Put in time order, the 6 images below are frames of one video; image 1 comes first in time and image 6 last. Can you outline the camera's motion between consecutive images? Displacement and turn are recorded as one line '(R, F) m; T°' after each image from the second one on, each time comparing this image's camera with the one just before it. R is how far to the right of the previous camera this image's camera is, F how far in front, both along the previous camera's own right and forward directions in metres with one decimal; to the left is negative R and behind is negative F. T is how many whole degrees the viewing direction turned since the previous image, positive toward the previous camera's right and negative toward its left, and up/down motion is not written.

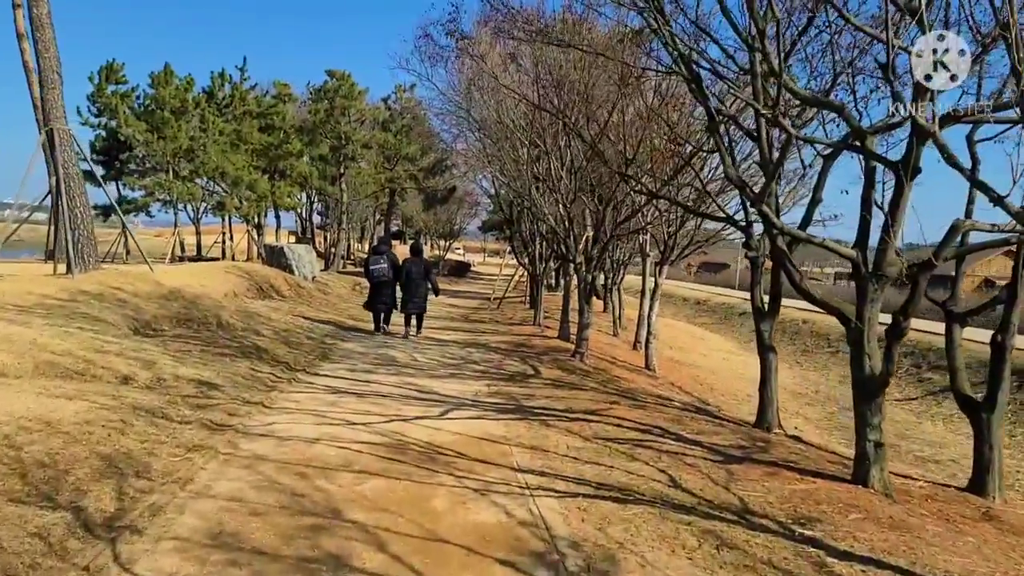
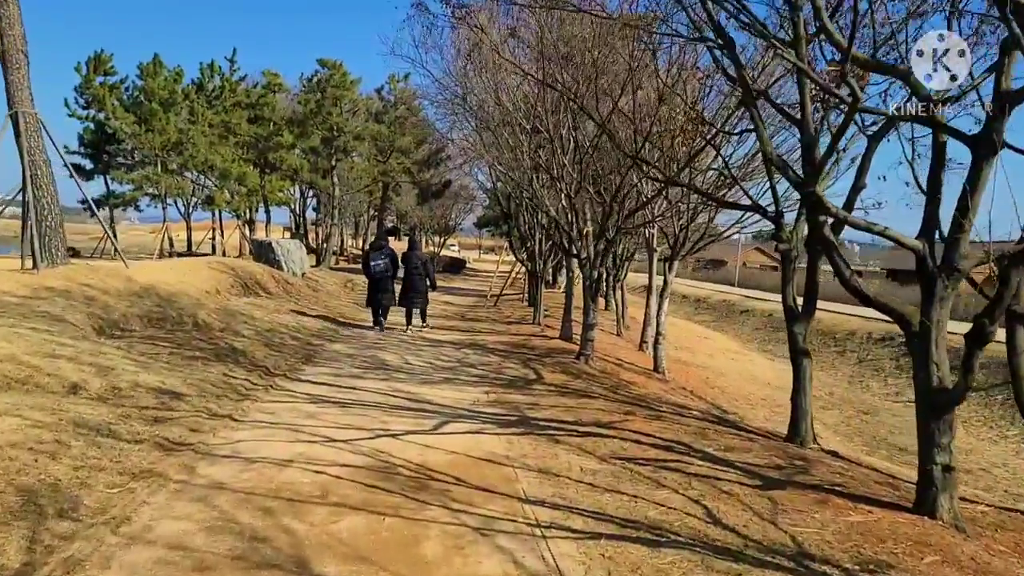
(-0.1, +0.9) m; 0°
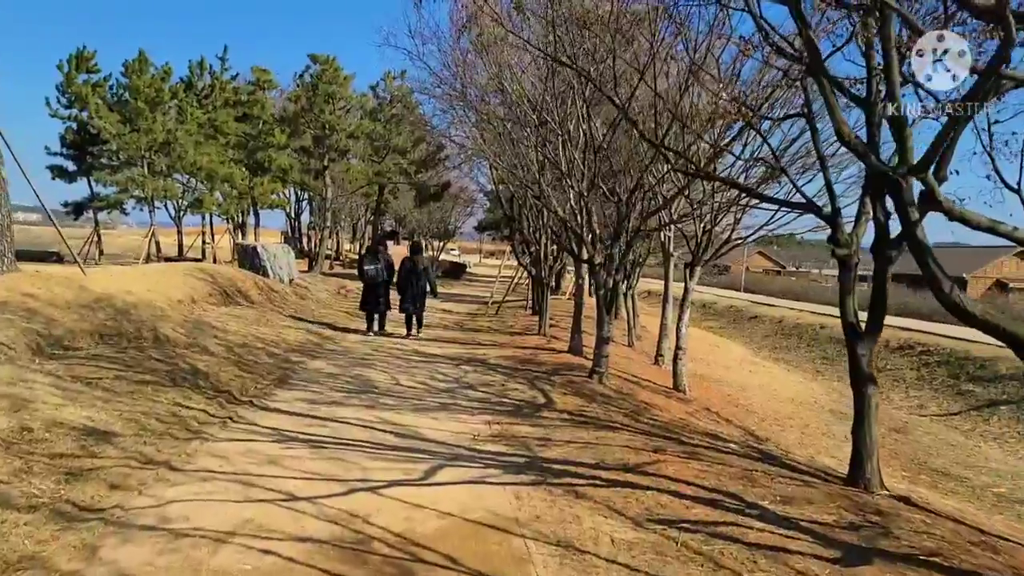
(-0.1, +1.2) m; 0°
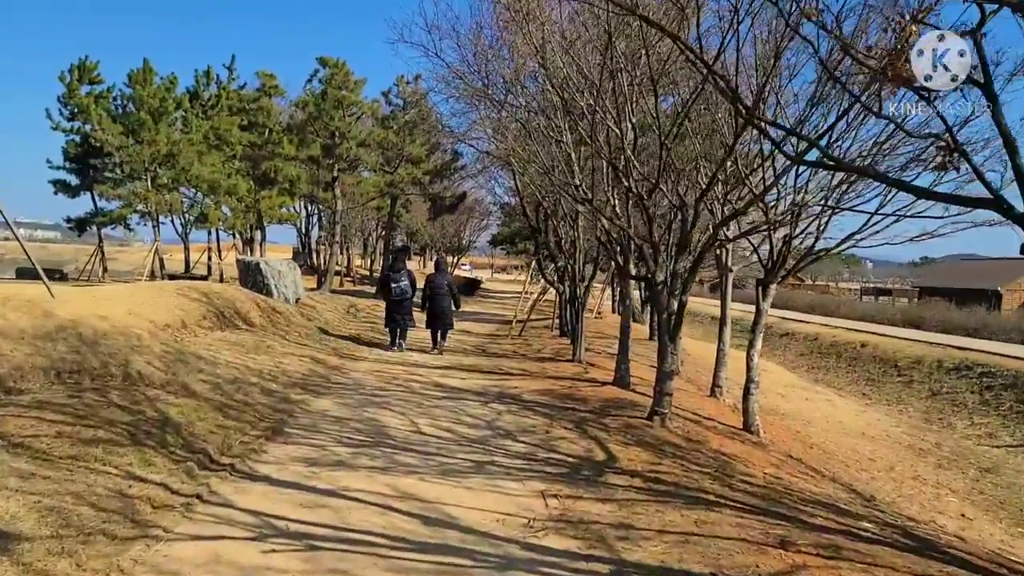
(-0.4, +1.7) m; -1°
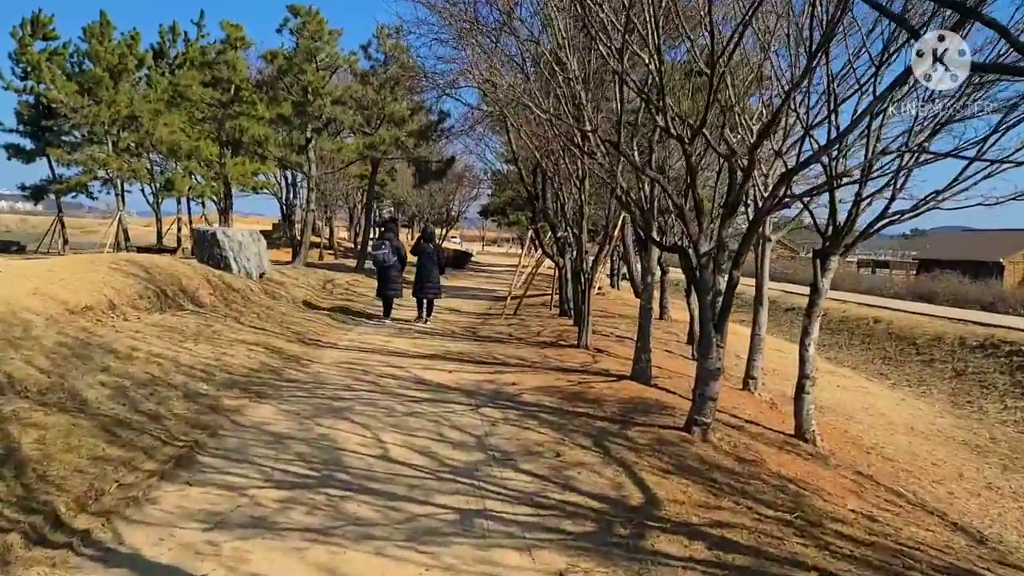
(-0.1, +2.0) m; +1°
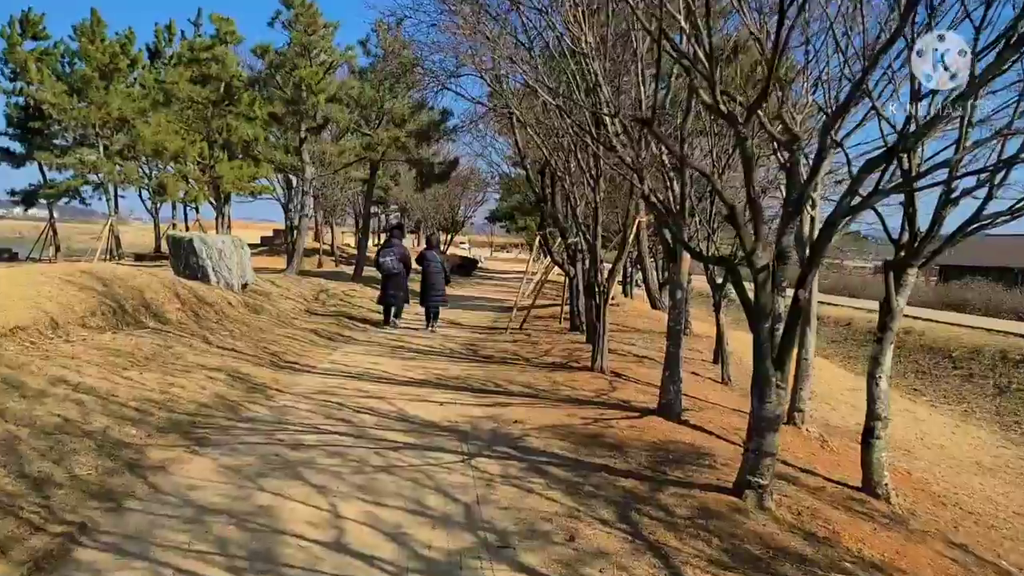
(+0.1, +1.4) m; -1°
